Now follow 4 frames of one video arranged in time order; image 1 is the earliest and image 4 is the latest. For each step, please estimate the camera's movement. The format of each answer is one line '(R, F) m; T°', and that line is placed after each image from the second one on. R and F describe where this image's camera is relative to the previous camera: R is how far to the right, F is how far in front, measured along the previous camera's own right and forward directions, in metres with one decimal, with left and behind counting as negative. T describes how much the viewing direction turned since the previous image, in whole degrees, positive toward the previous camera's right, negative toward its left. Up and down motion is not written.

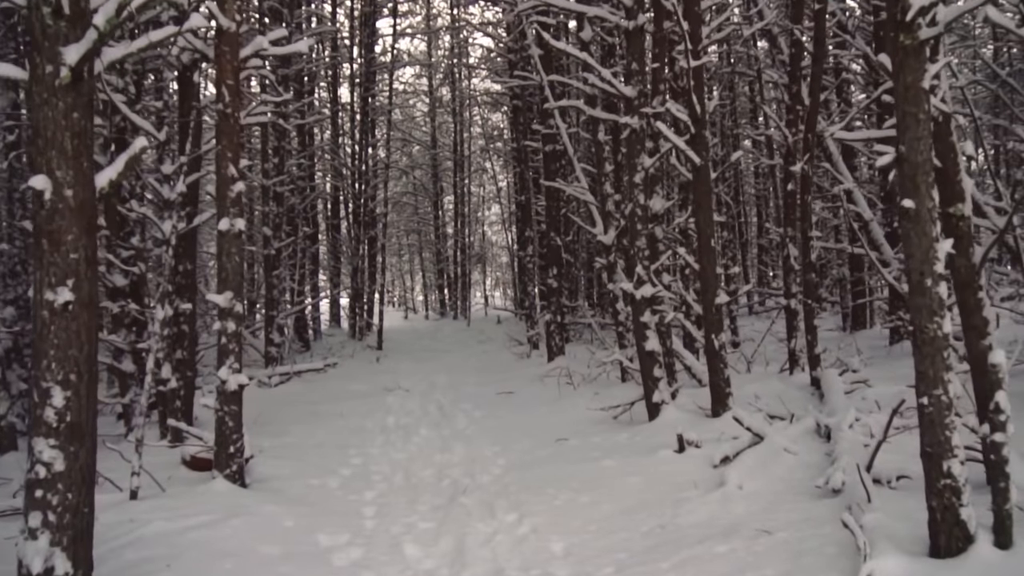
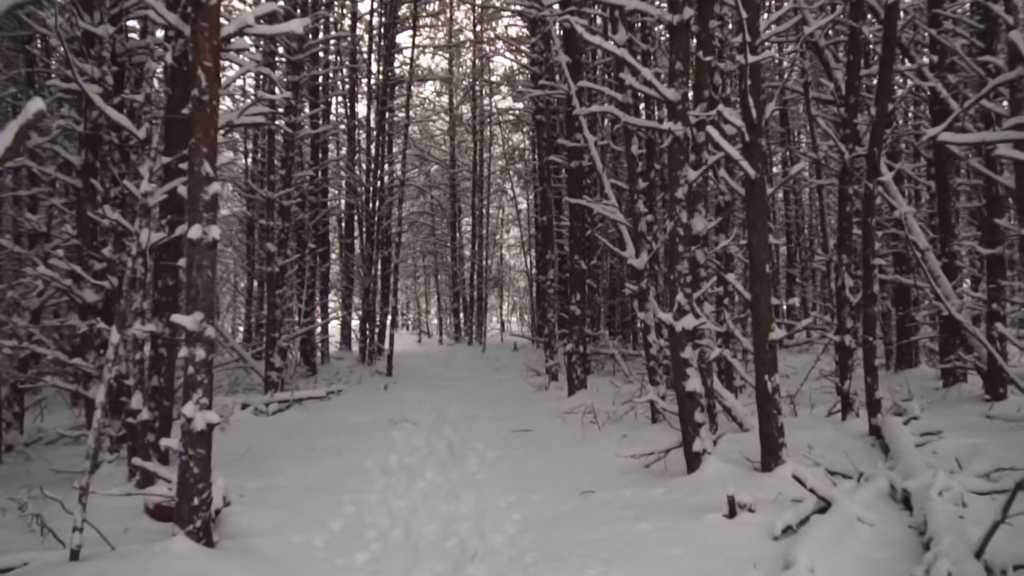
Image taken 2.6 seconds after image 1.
(-0.1, +1.1) m; -1°
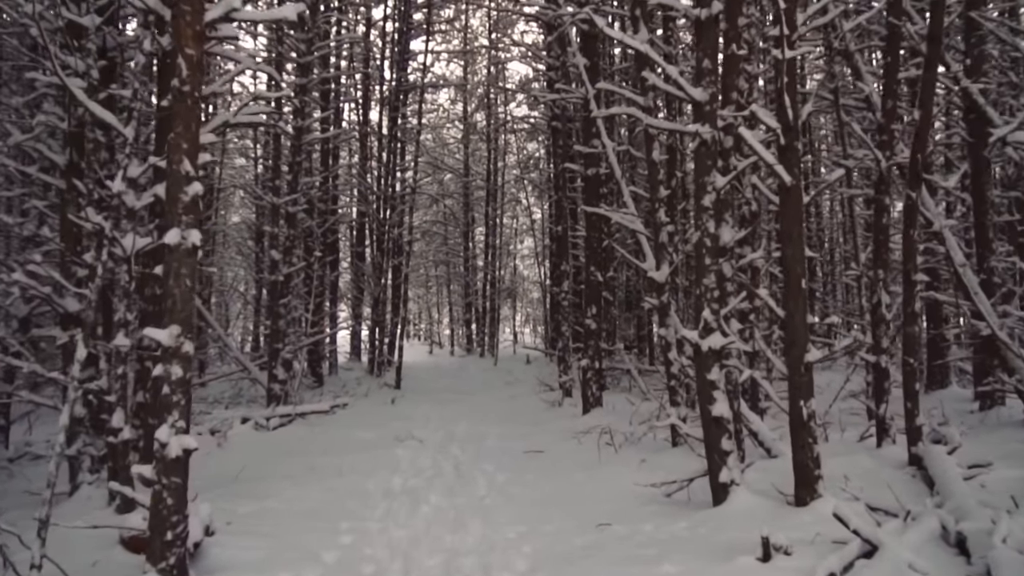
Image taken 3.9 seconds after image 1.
(0.0, +0.6) m; -1°
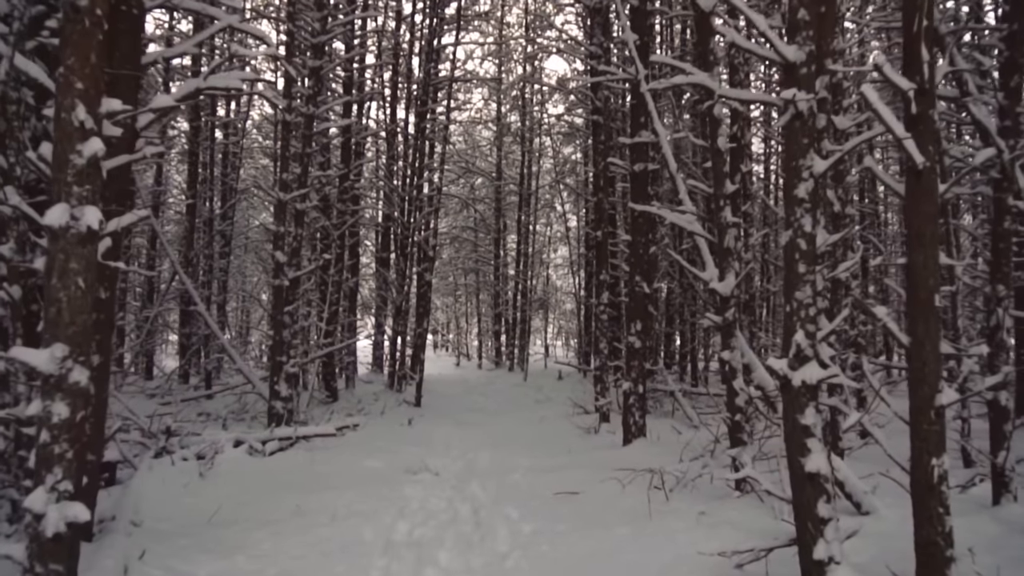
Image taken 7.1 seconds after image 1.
(0.0, +1.6) m; -3°
